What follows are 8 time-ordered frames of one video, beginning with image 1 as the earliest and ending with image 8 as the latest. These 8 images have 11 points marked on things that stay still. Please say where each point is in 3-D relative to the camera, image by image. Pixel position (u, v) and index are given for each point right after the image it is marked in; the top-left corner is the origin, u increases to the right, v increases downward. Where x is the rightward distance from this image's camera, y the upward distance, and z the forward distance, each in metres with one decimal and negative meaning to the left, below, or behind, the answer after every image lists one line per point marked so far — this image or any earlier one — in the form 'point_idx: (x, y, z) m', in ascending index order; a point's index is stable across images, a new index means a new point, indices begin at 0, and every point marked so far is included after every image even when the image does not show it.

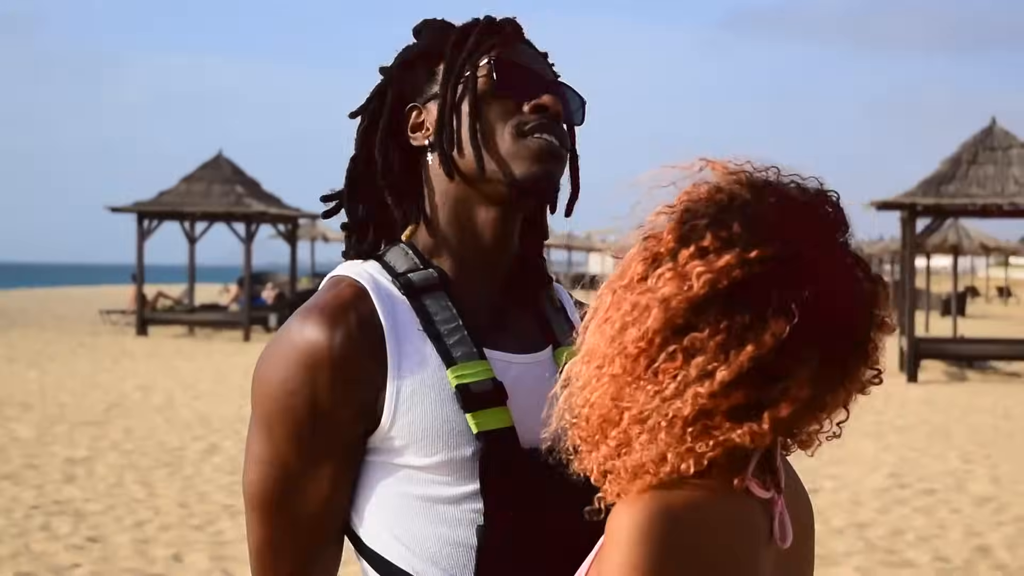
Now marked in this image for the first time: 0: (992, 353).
0: (+5.8, -0.7, +12.5) m
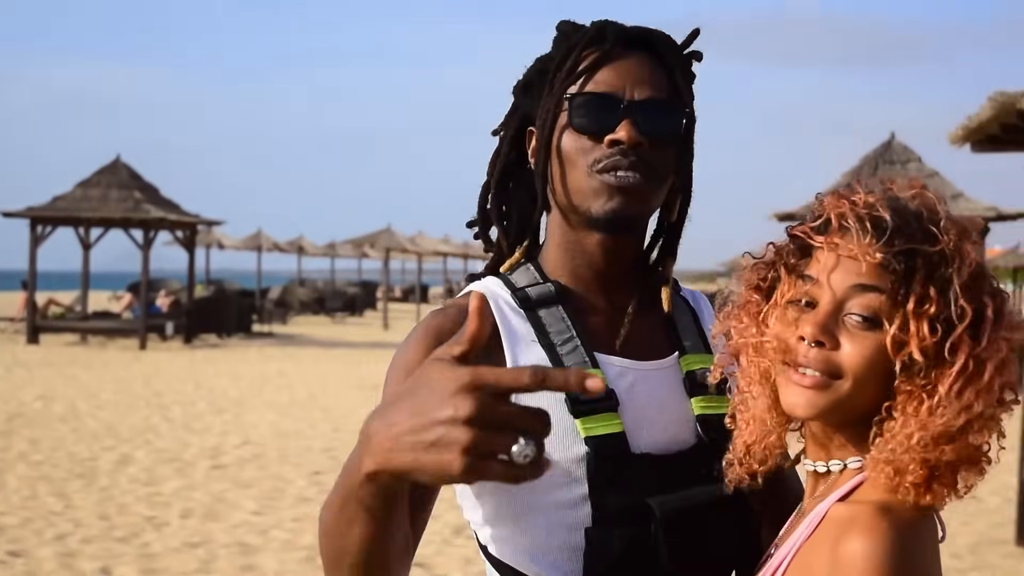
0: (+4.6, -0.9, +13.1) m
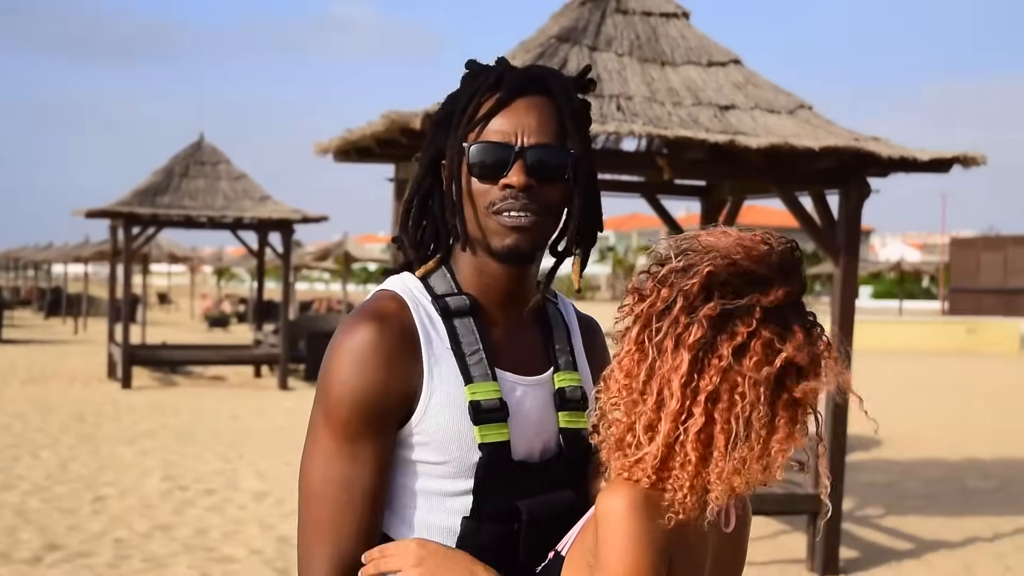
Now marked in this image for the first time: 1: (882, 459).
0: (-3.9, -0.9, +13.5) m
1: (+3.7, -1.7, +10.9) m
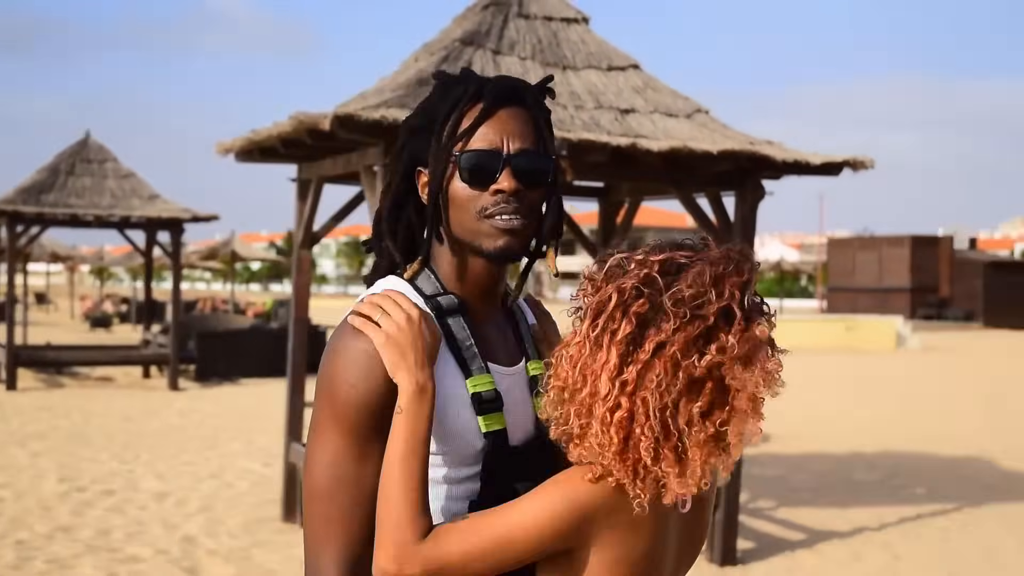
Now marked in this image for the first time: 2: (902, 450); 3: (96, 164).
0: (-5.2, -0.8, +13.2) m
1: (+2.7, -1.7, +11.4) m
2: (+4.4, -1.8, +12.1) m
3: (-6.2, +1.9, +16.2) m
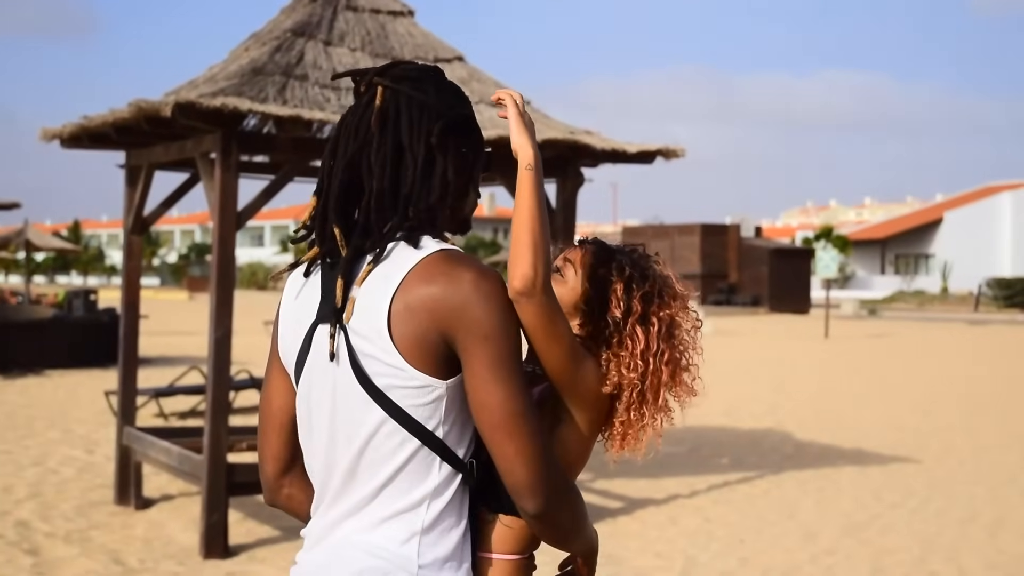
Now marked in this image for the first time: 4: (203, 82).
0: (-7.3, -0.7, +12.4) m
1: (+0.8, -1.5, +12.1) m
2: (+2.3, -1.6, +13.1) m
3: (-8.8, +2.0, +15.2) m
4: (-2.0, +1.3, +6.9) m
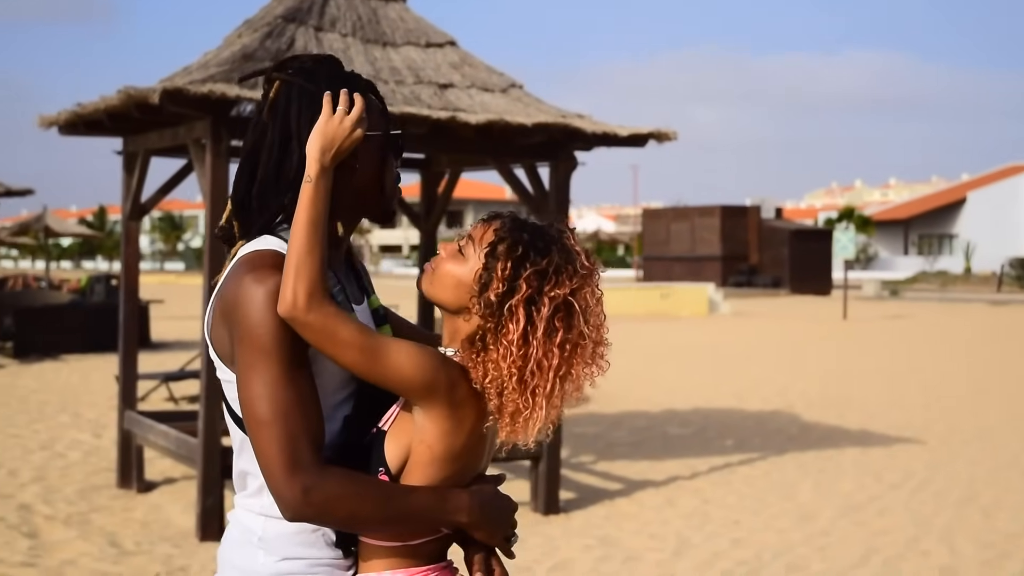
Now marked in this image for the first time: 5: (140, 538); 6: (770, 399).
0: (-7.2, -0.6, +12.6) m
1: (+0.9, -1.3, +12.2) m
2: (+2.4, -1.4, +13.1) m
3: (-8.7, +2.2, +15.4) m
4: (-2.0, +1.4, +6.9) m
5: (-2.2, -1.5, +6.5) m
6: (+3.3, -1.4, +13.9) m
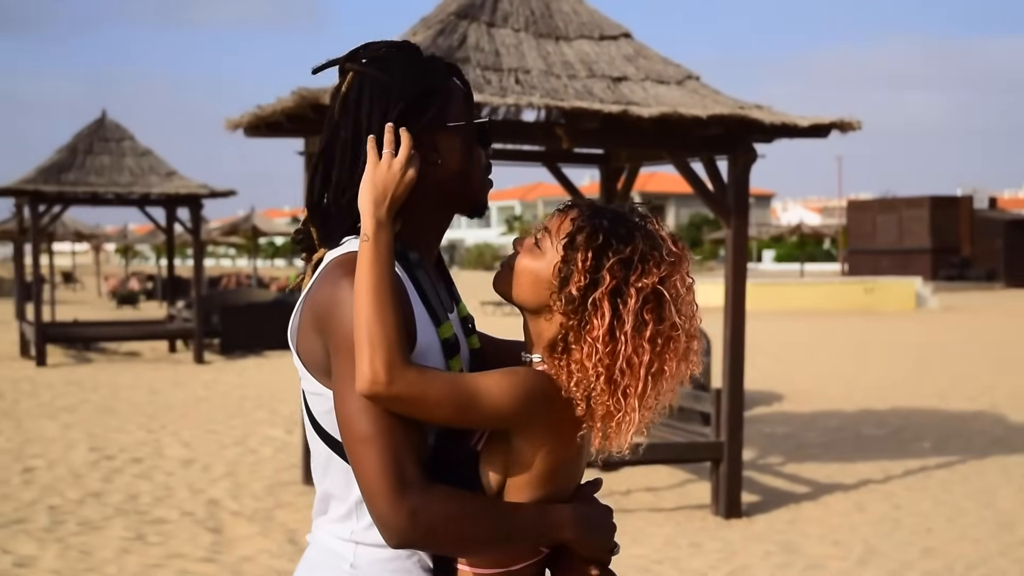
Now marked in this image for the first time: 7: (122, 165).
0: (-5.0, -0.6, +13.5) m
1: (+2.9, -1.3, +11.6) m
2: (+4.5, -1.4, +12.3) m
3: (-6.0, +2.2, +16.5) m
4: (-0.9, +1.4, +7.0) m
5: (-1.2, -1.5, +6.6) m
6: (+5.5, -1.4, +12.9) m
7: (-5.5, +1.7, +15.3) m
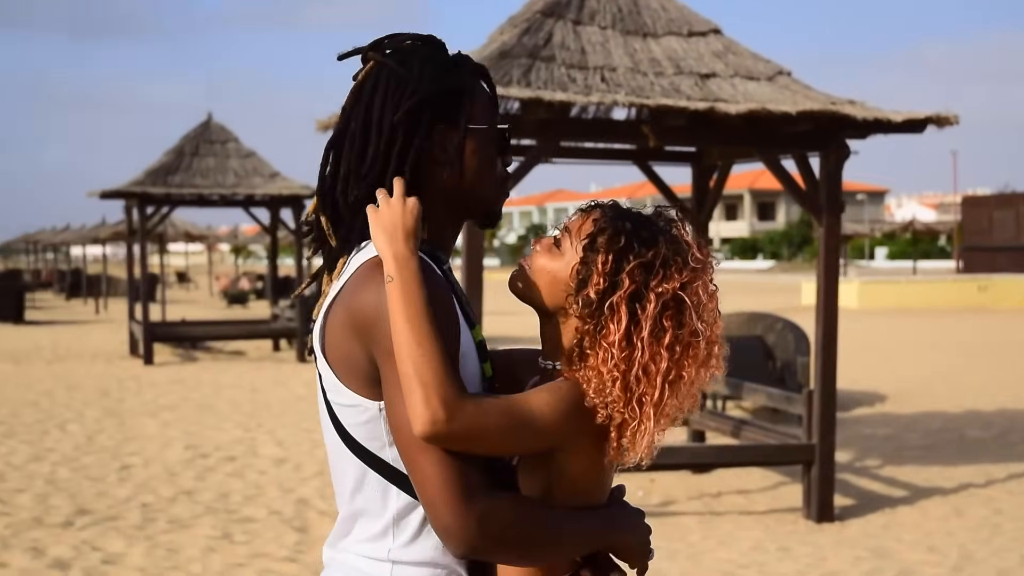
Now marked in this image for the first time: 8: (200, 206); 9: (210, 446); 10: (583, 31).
0: (-3.8, -0.6, +13.9) m
1: (+3.8, -1.3, +11.2) m
2: (+5.6, -1.4, +11.8) m
3: (-4.5, +2.2, +16.9) m
4: (-0.4, +1.4, +7.0) m
5: (-0.7, -1.5, +6.6) m
6: (+6.6, -1.3, +12.3) m
7: (-4.1, +1.7, +15.7) m
8: (-4.6, +1.2, +15.9) m
9: (-2.3, -1.2, +8.2) m
10: (+0.5, +1.7, +7.2) m
